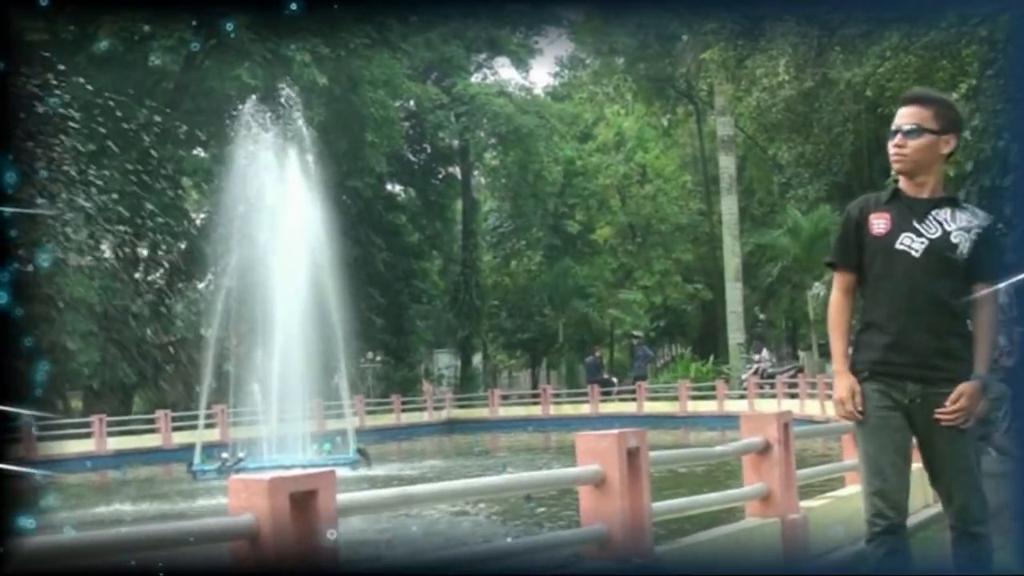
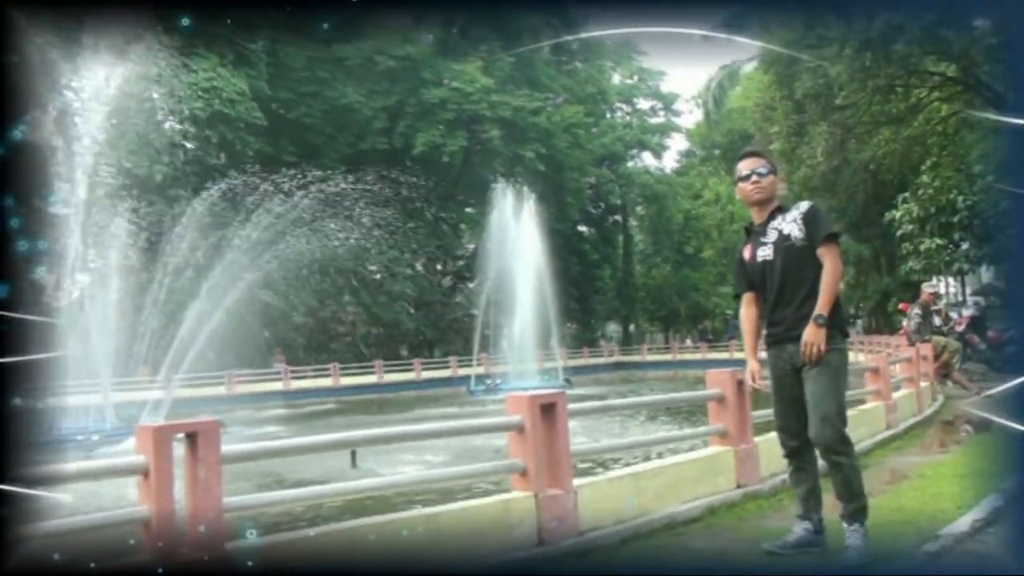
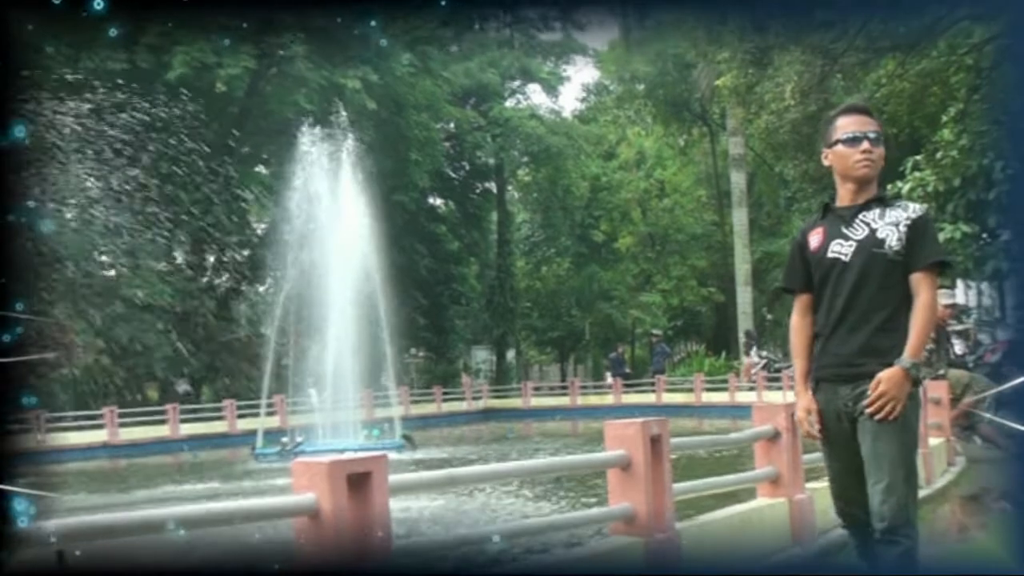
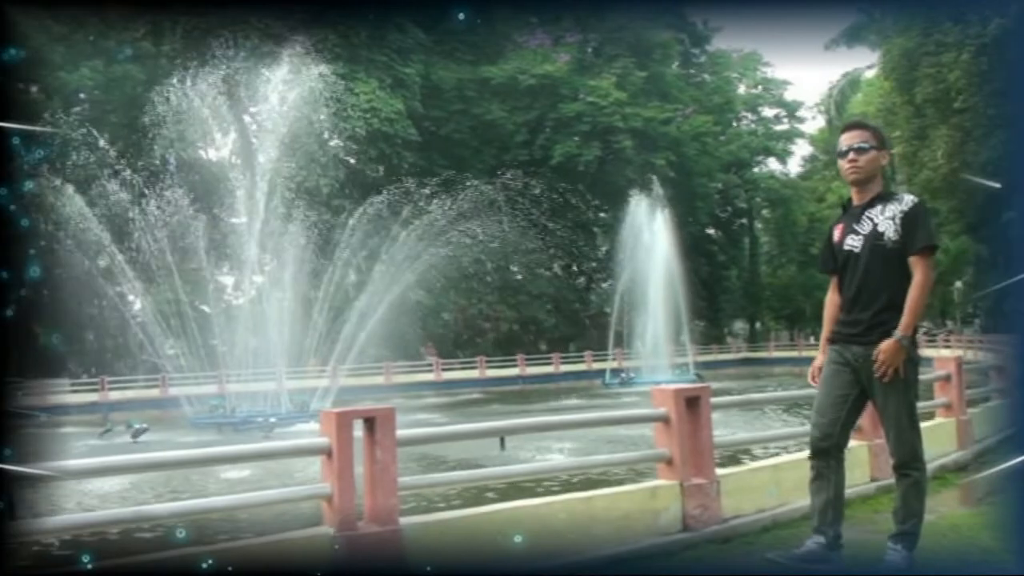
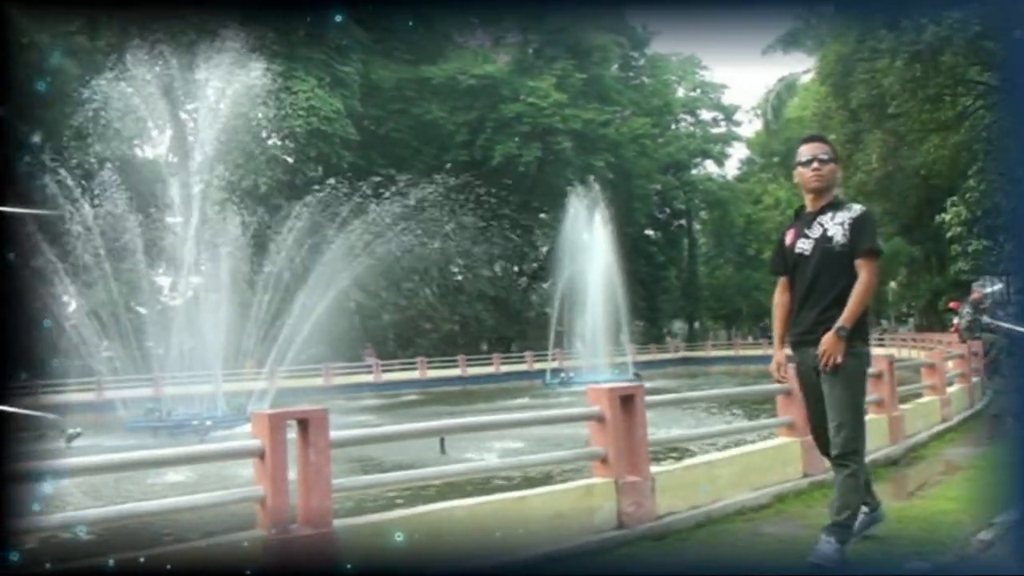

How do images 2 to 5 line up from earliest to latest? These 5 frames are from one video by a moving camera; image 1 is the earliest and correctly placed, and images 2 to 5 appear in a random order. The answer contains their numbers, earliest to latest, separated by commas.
3, 2, 5, 4
